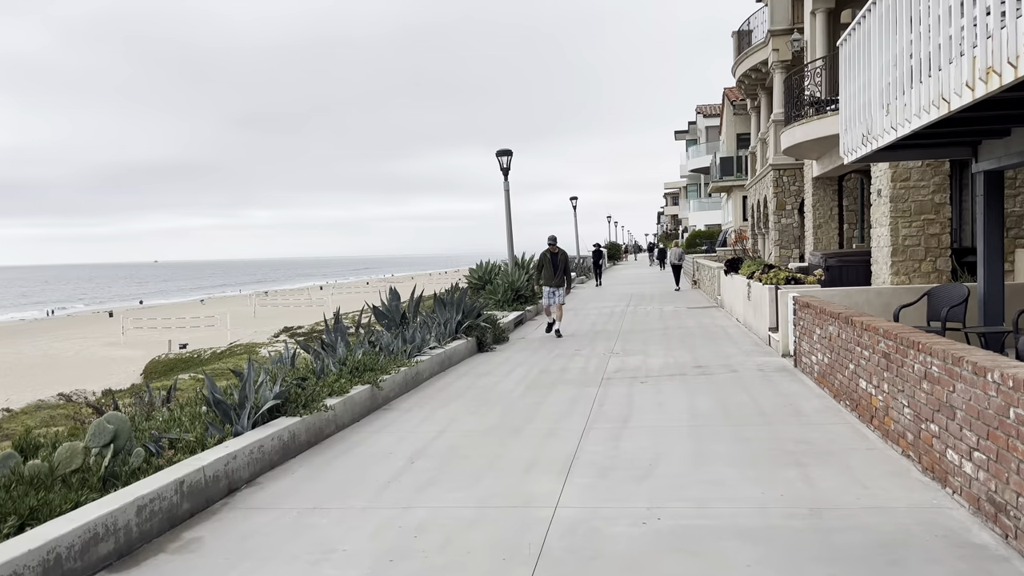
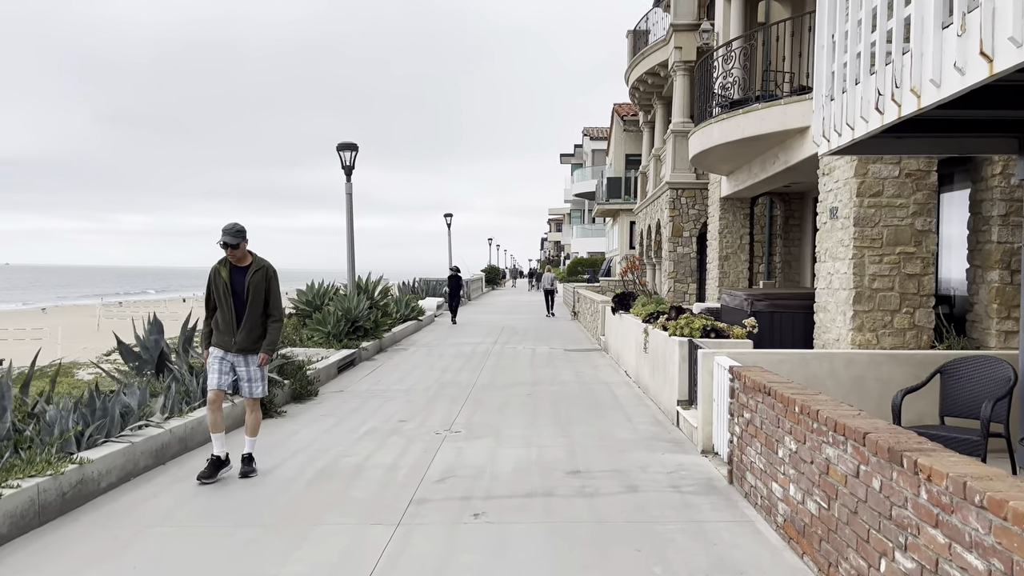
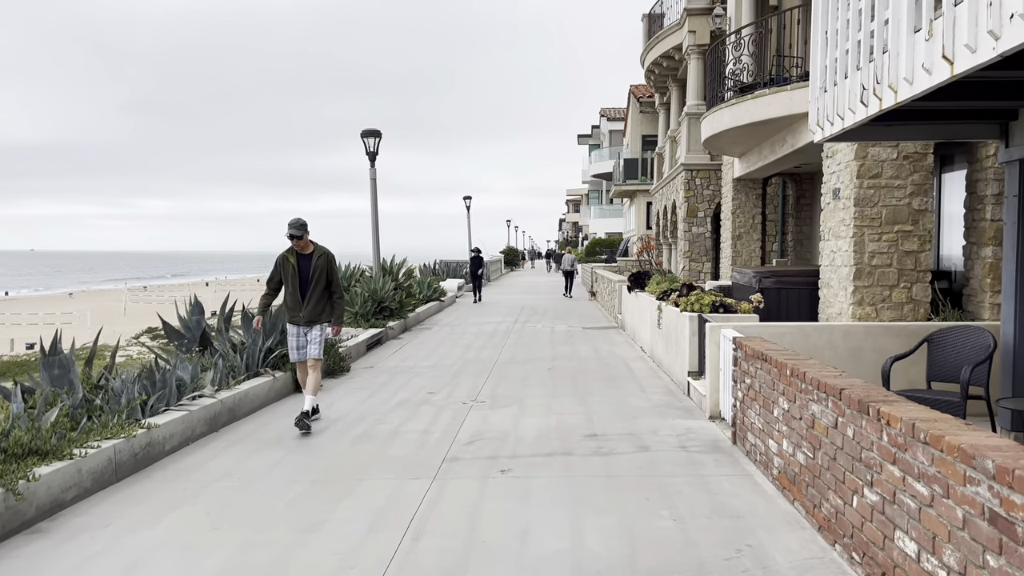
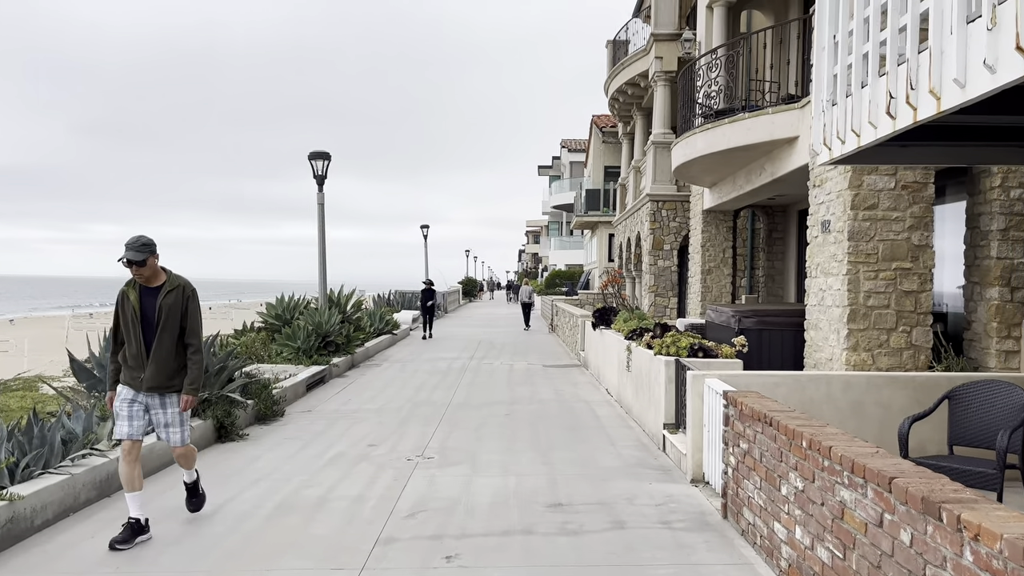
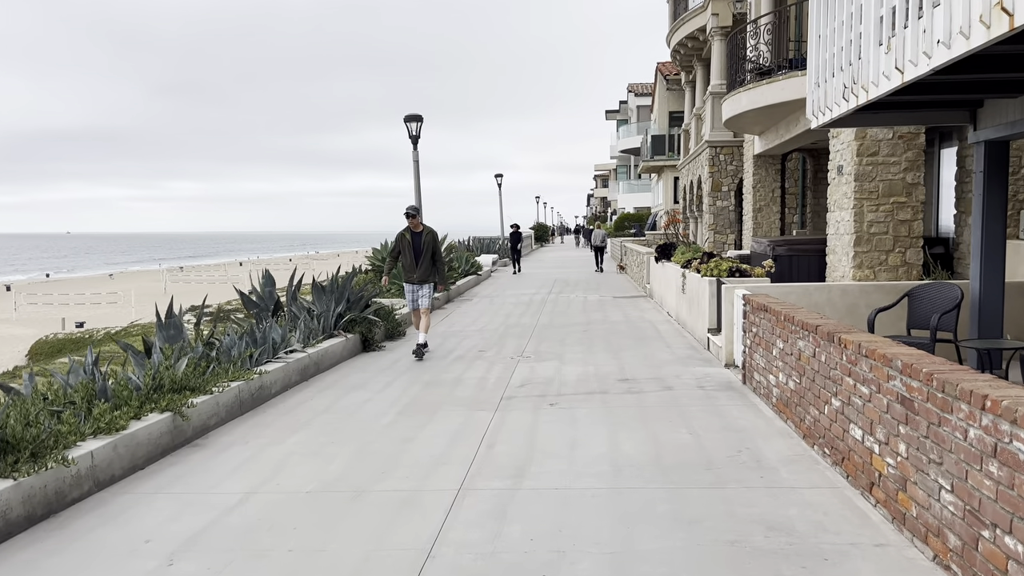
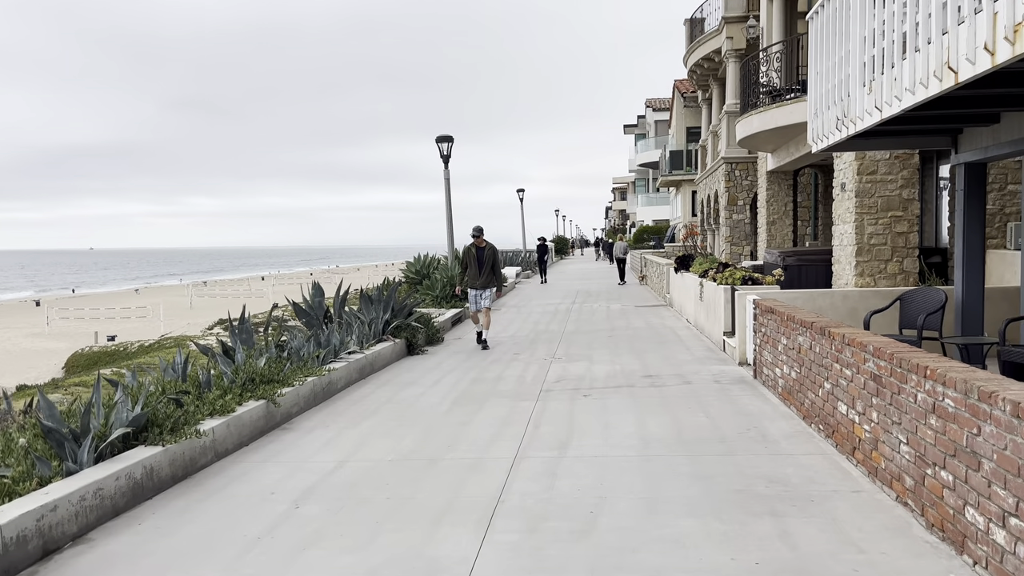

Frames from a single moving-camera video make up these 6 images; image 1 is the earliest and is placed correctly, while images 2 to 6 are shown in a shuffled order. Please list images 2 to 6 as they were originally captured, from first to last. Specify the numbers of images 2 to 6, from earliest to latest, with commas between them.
6, 5, 3, 2, 4
